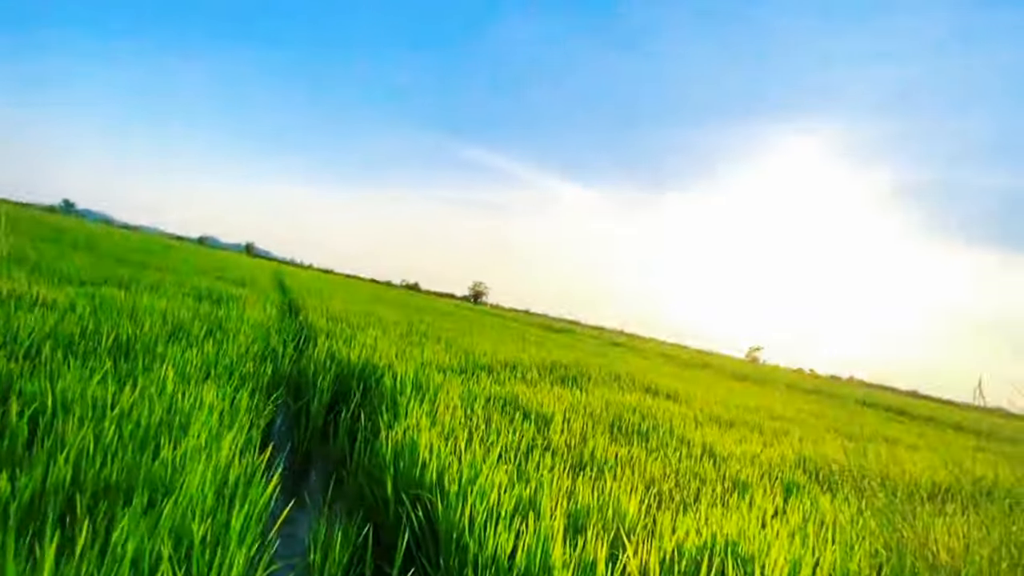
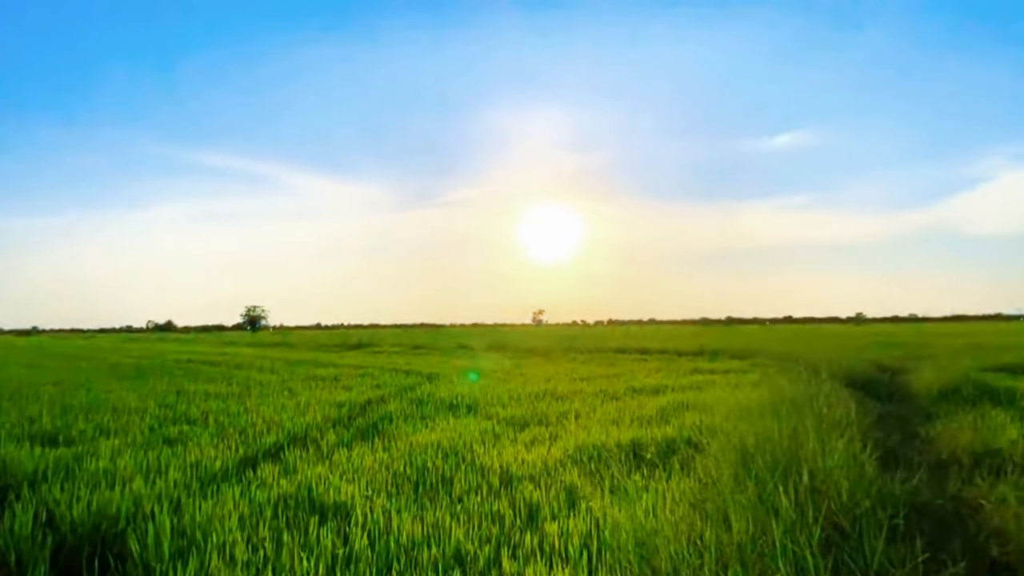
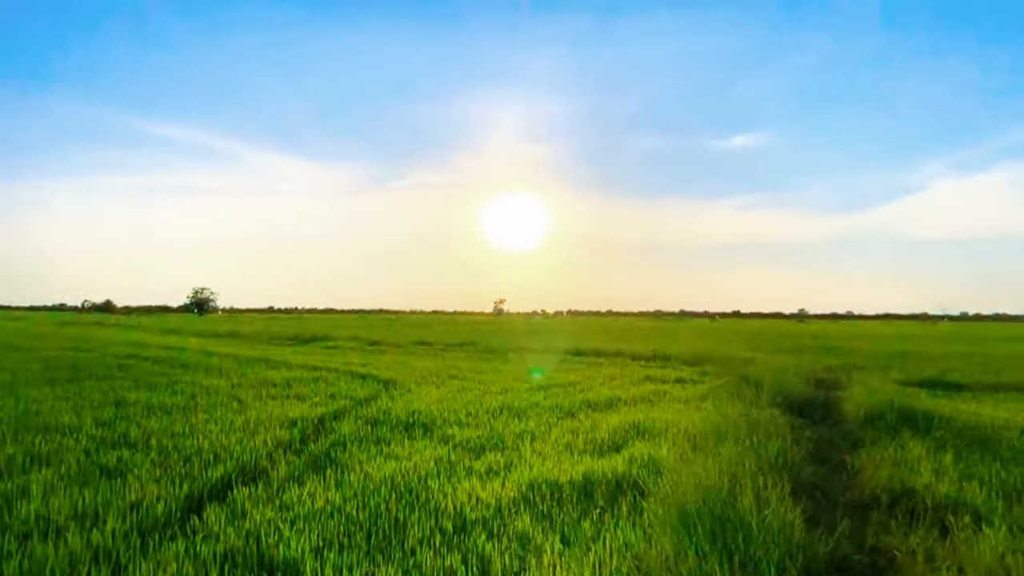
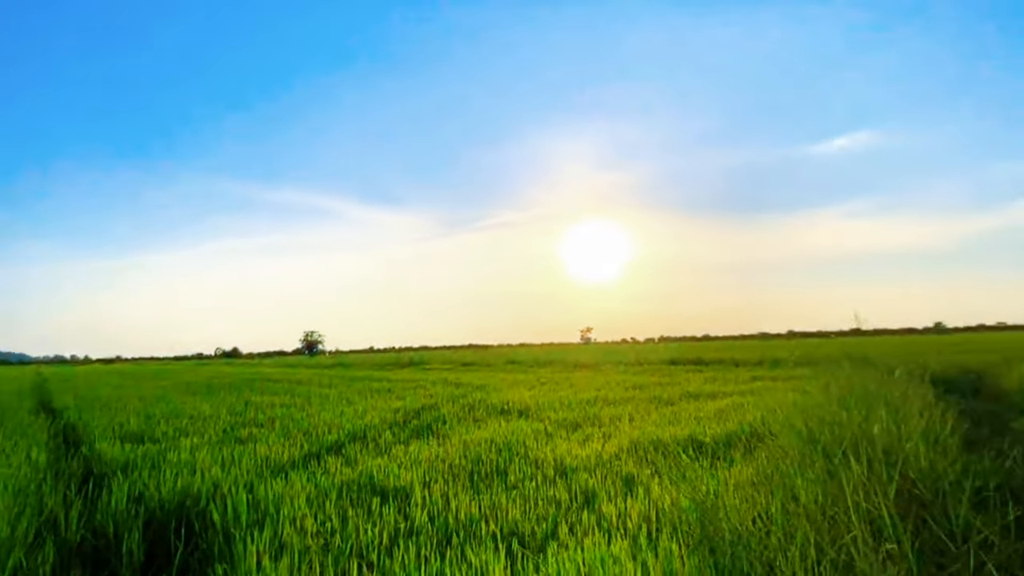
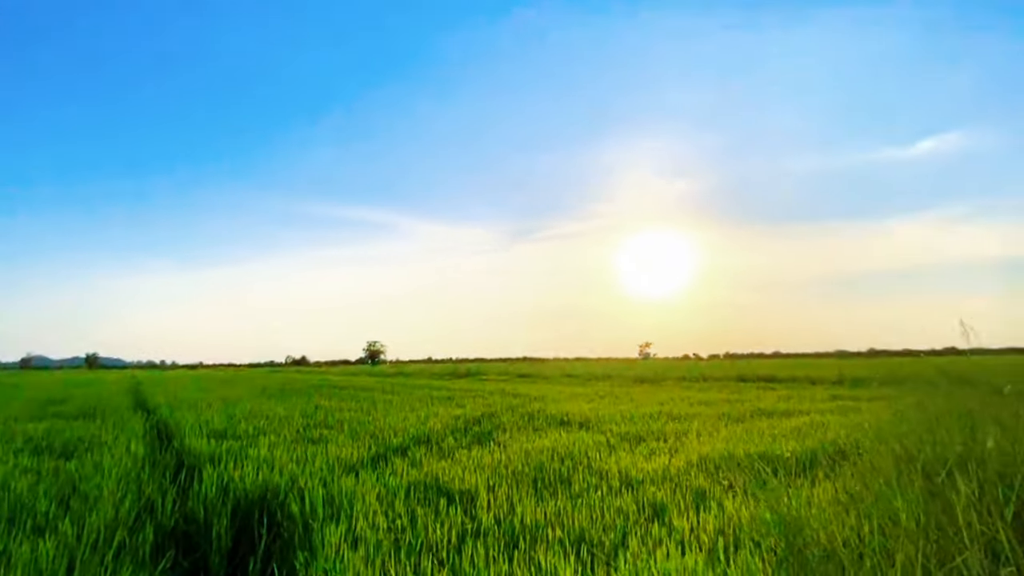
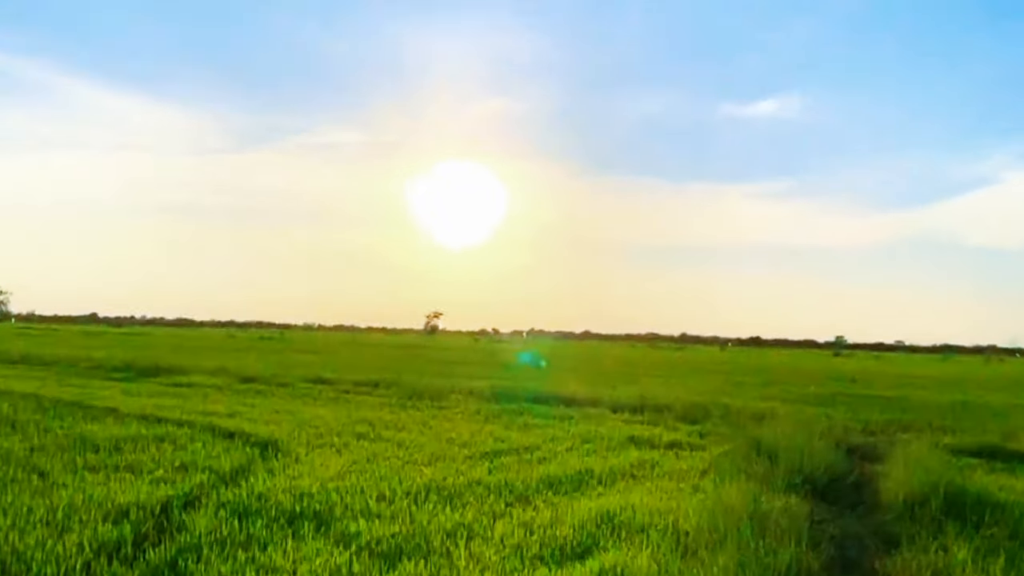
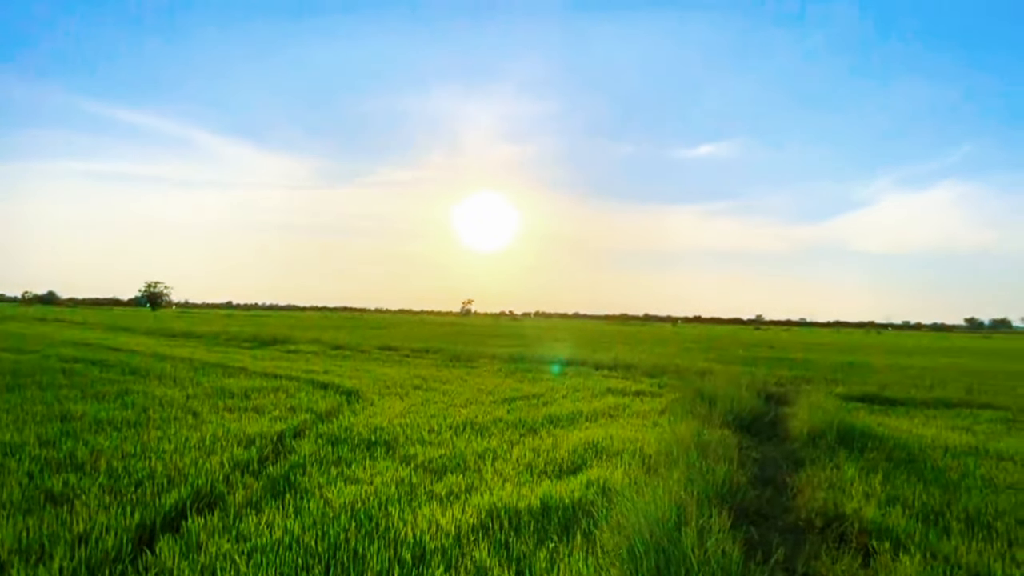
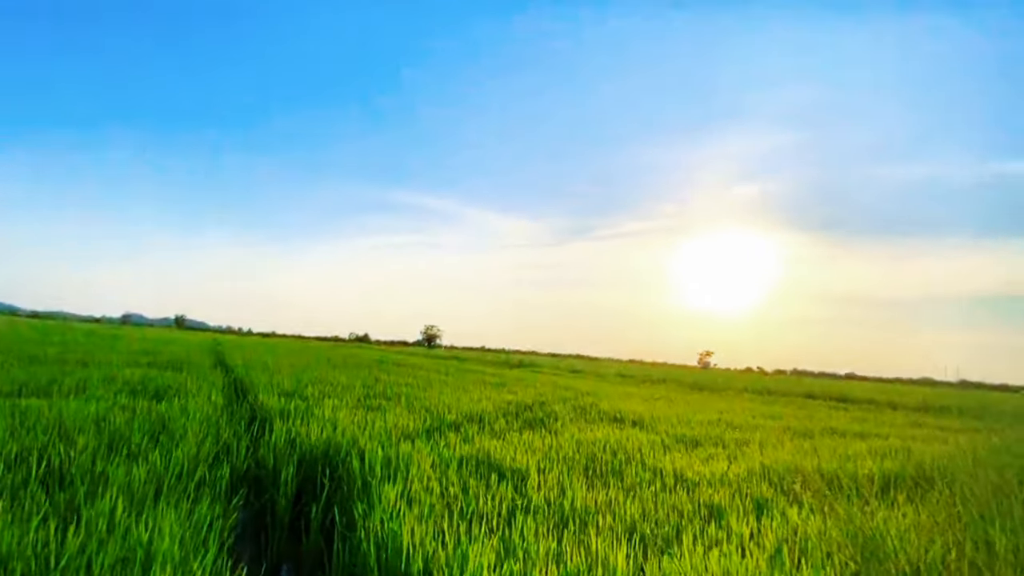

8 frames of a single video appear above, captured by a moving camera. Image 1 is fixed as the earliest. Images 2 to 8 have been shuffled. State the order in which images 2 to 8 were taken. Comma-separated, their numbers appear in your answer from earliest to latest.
8, 5, 4, 2, 3, 7, 6
